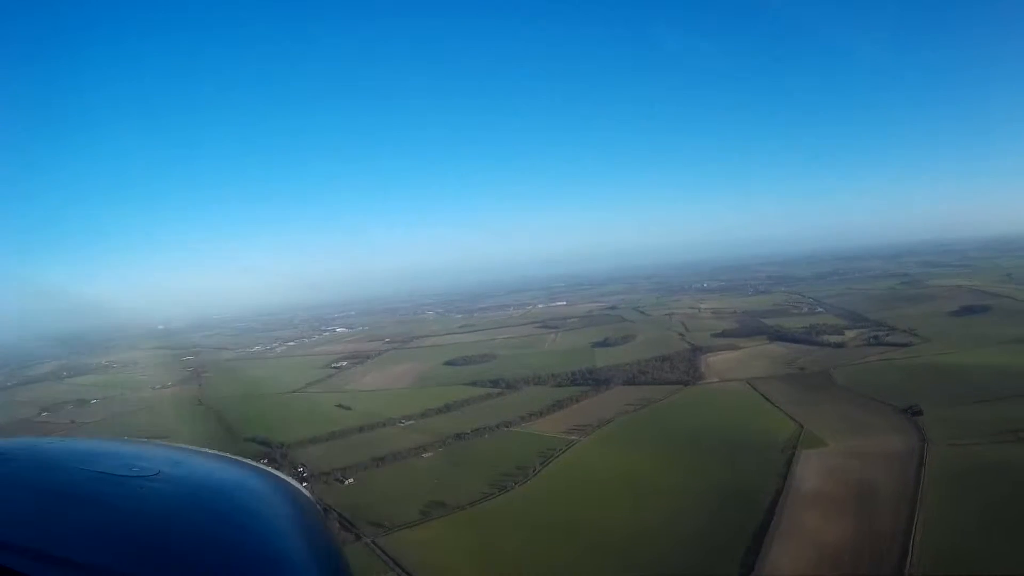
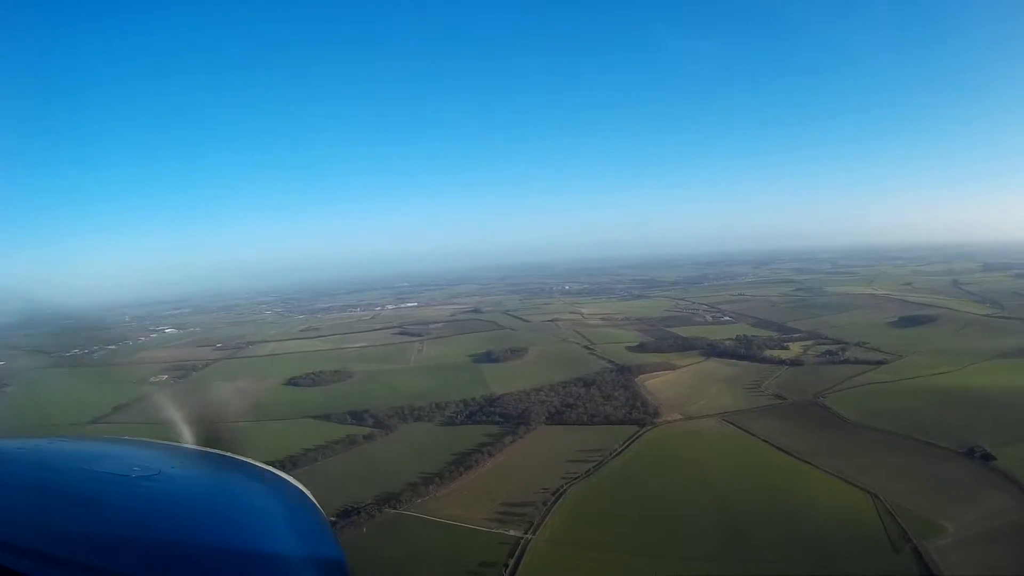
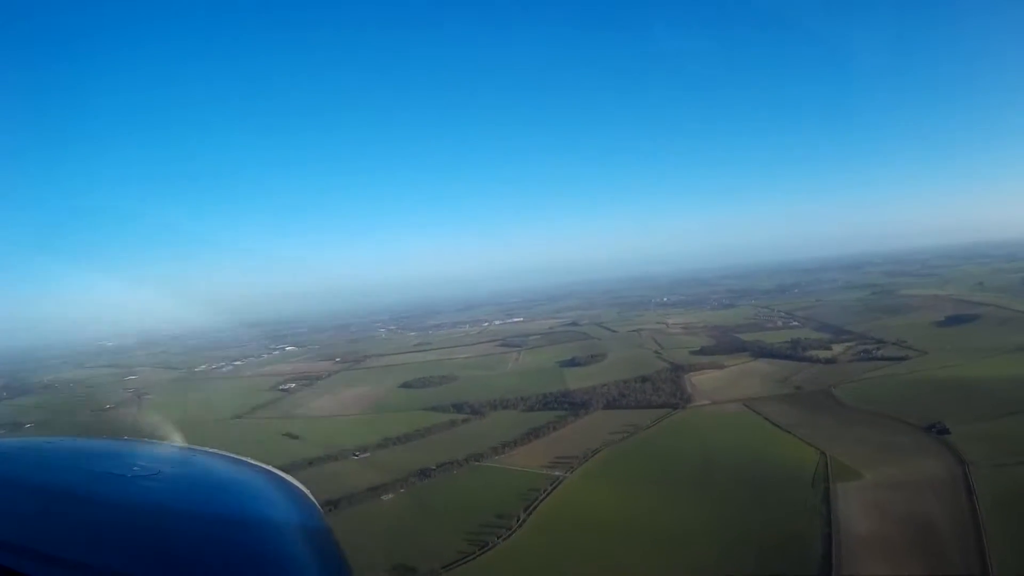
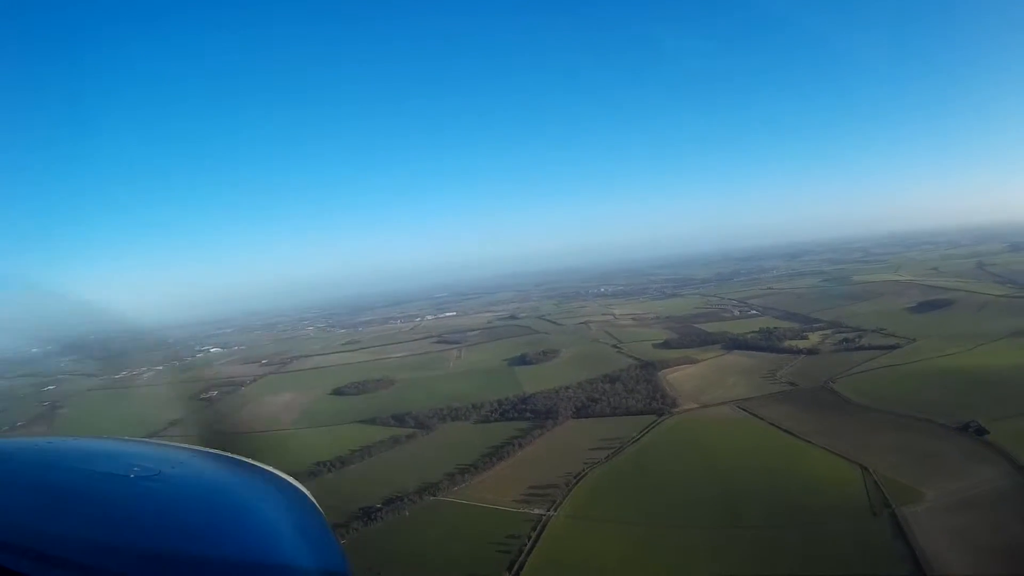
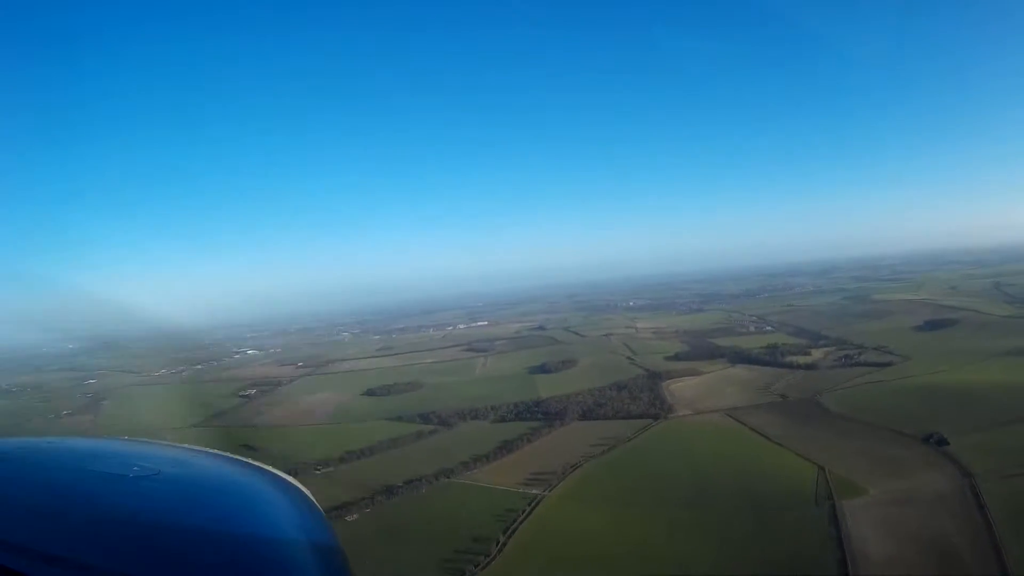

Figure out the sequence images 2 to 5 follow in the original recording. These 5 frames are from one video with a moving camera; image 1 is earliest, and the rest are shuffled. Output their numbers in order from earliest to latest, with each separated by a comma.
3, 5, 4, 2
